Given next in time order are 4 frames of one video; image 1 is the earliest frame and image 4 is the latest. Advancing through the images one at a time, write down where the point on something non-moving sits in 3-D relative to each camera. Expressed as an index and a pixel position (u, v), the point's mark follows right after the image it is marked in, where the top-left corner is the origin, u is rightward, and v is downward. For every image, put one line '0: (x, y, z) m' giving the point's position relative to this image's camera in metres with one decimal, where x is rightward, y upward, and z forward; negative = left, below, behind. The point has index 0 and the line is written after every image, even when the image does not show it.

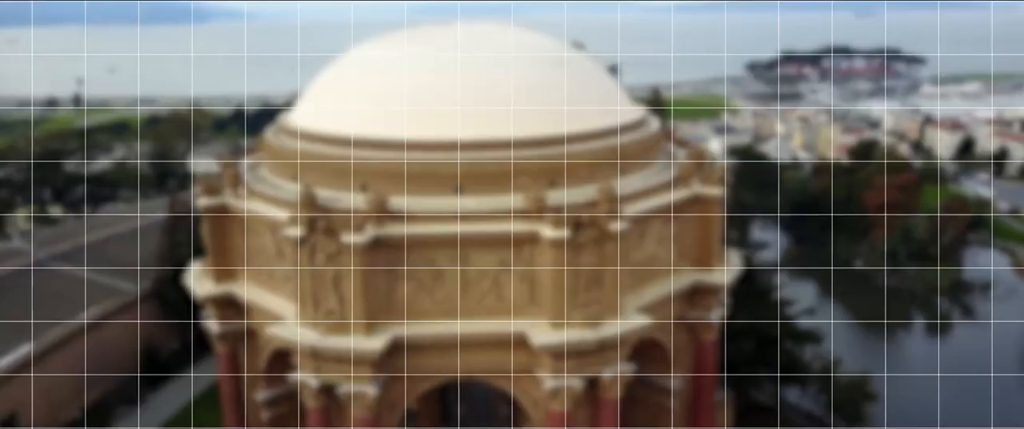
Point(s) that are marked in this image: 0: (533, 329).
0: (+0.3, -2.2, +13.1) m
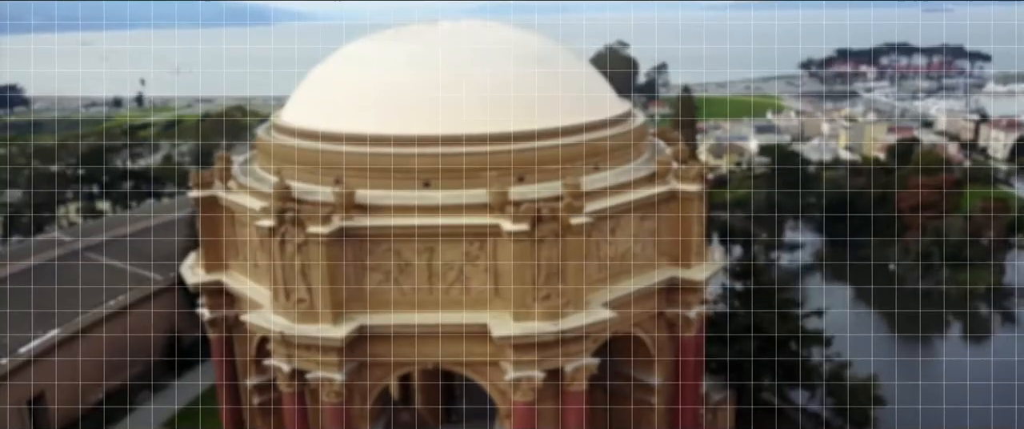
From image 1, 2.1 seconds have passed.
0: (-0.4, -2.1, +13.4) m
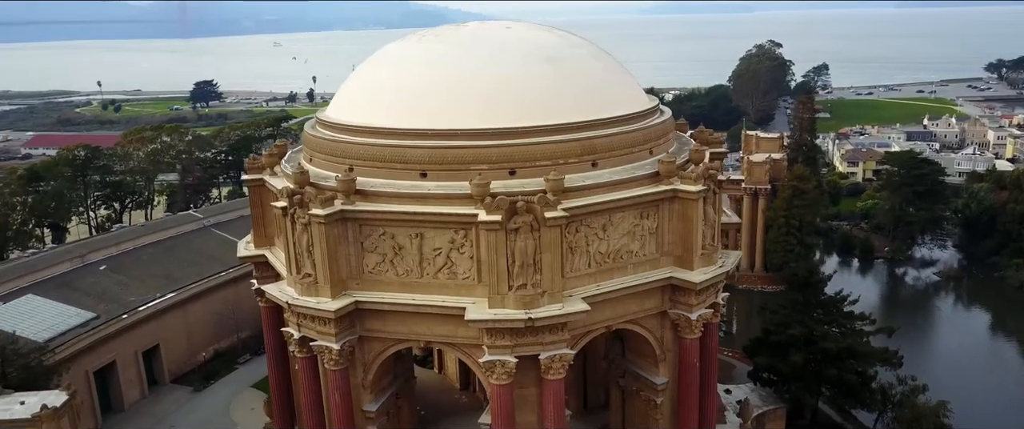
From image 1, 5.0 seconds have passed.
0: (-0.8, -1.9, +14.1) m
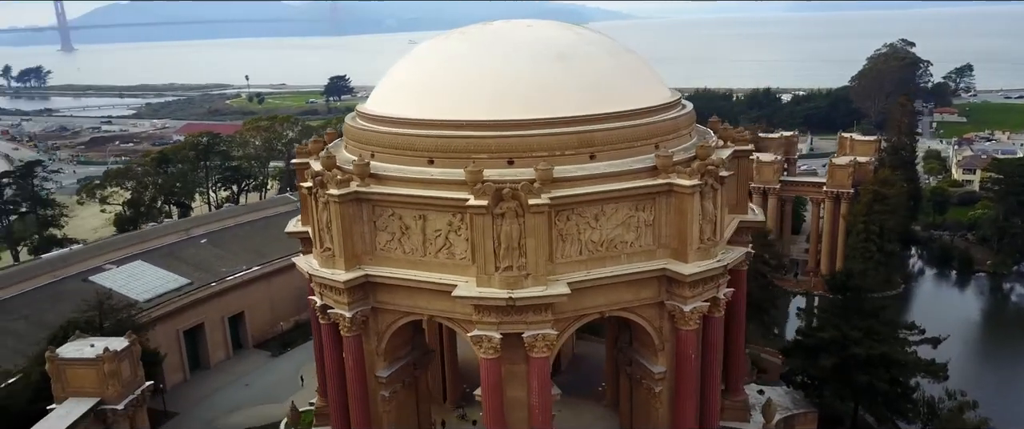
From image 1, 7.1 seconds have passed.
0: (-1.0, -1.5, +15.3) m
